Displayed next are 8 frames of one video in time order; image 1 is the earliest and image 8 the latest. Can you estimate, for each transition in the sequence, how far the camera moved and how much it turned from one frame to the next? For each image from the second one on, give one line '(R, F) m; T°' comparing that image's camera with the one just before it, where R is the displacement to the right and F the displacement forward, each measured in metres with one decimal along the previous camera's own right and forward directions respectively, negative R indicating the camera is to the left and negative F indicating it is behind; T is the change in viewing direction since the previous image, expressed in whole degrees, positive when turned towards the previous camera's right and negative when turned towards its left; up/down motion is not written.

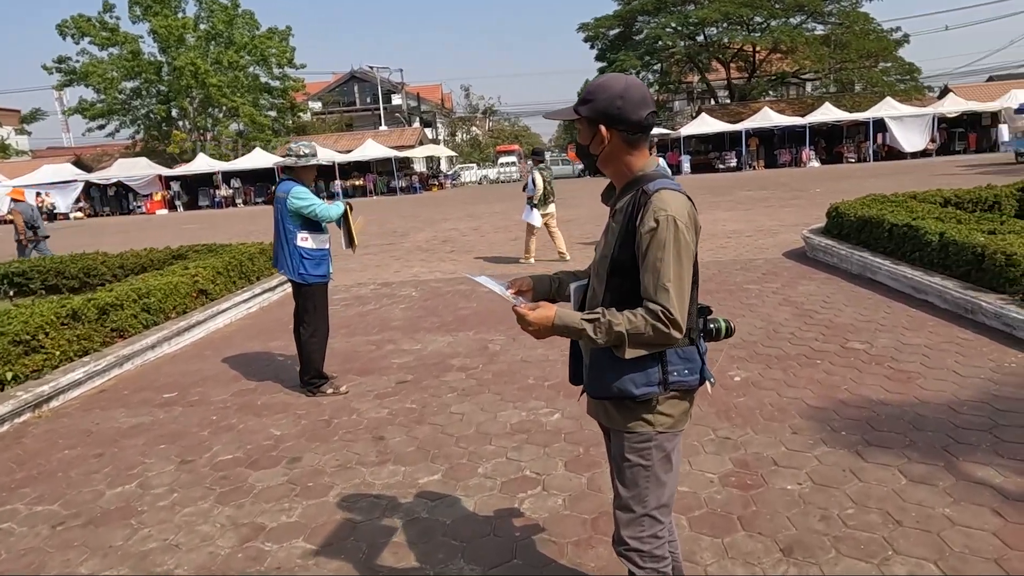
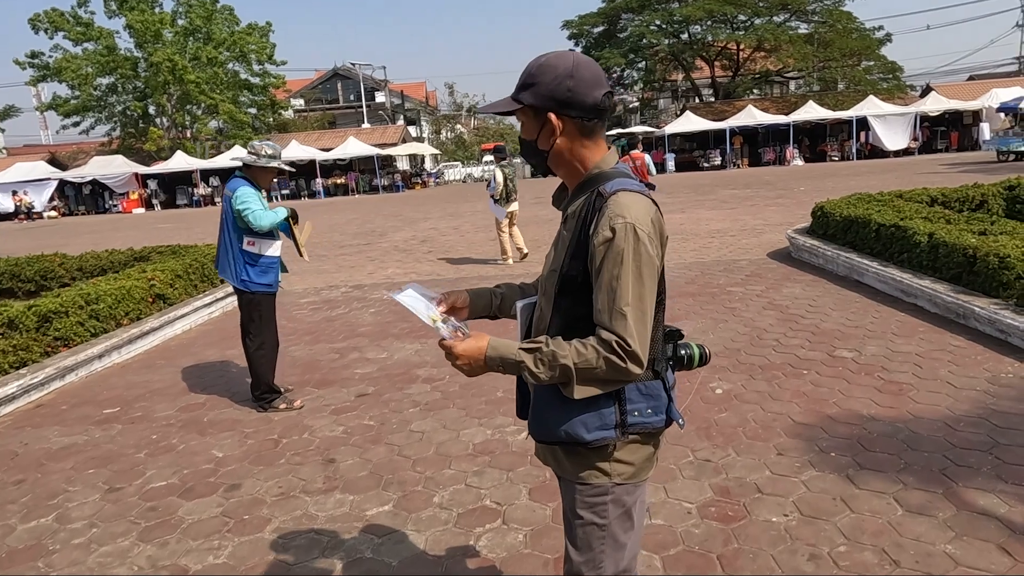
(+0.1, +0.3) m; +1°
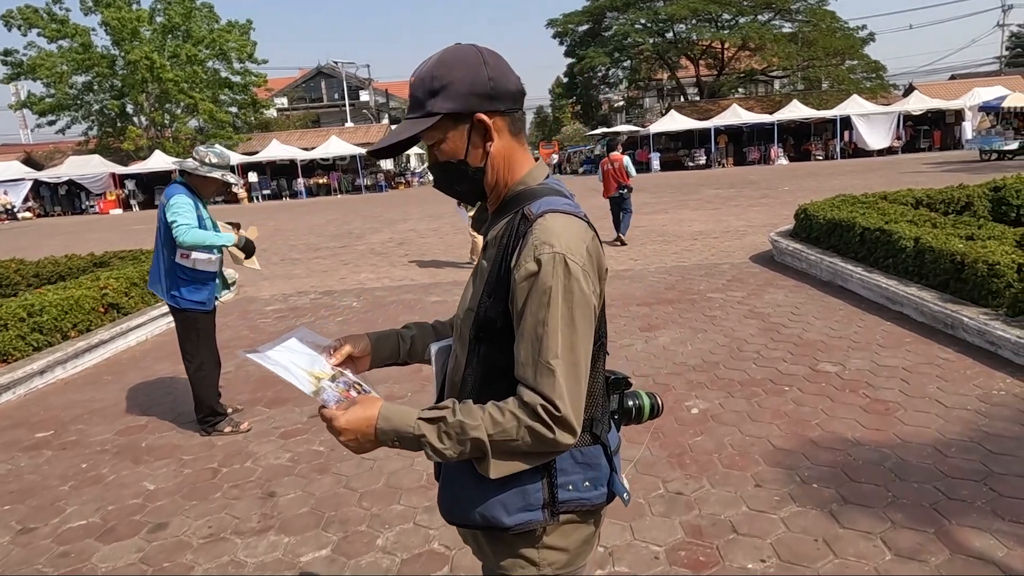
(+0.2, +0.3) m; +1°
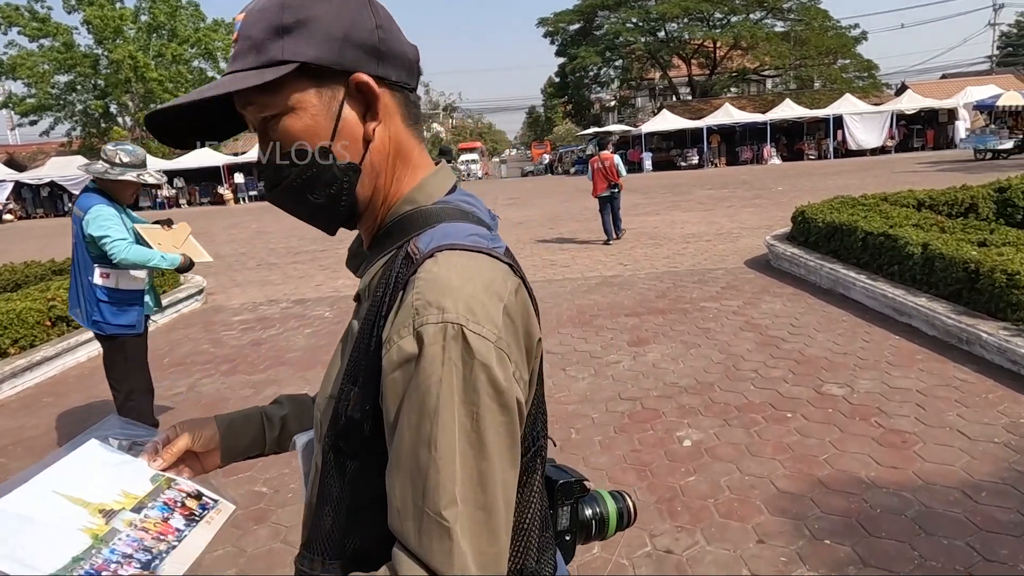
(+0.1, +0.4) m; +1°
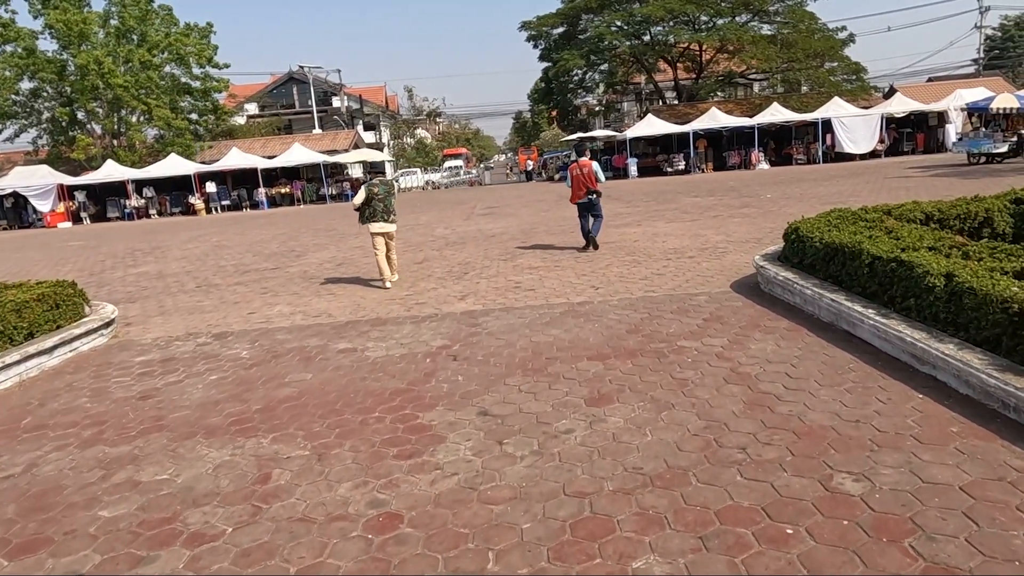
(+0.4, +1.0) m; +1°
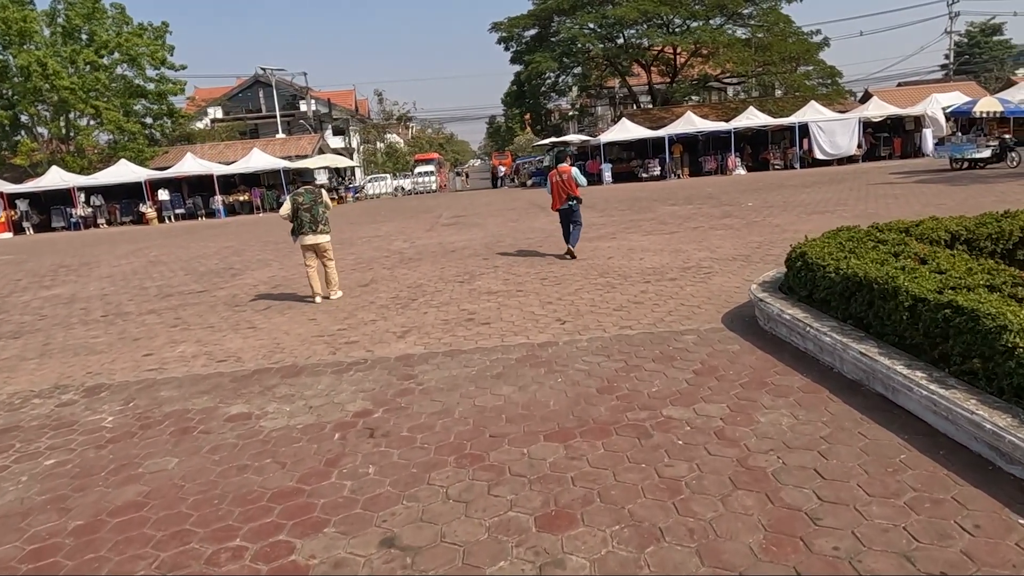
(+0.3, +1.3) m; +2°
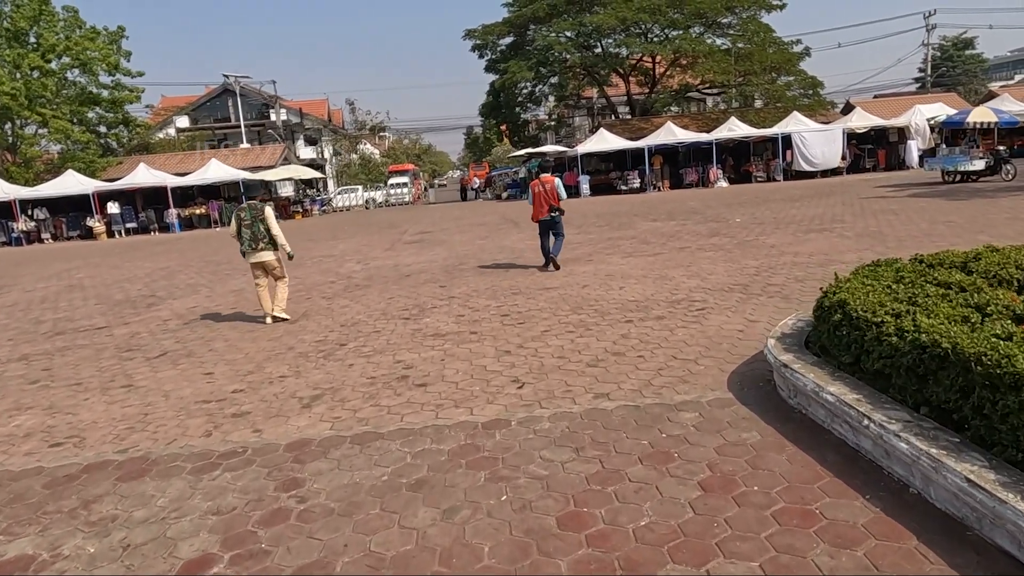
(+0.3, +1.5) m; +2°
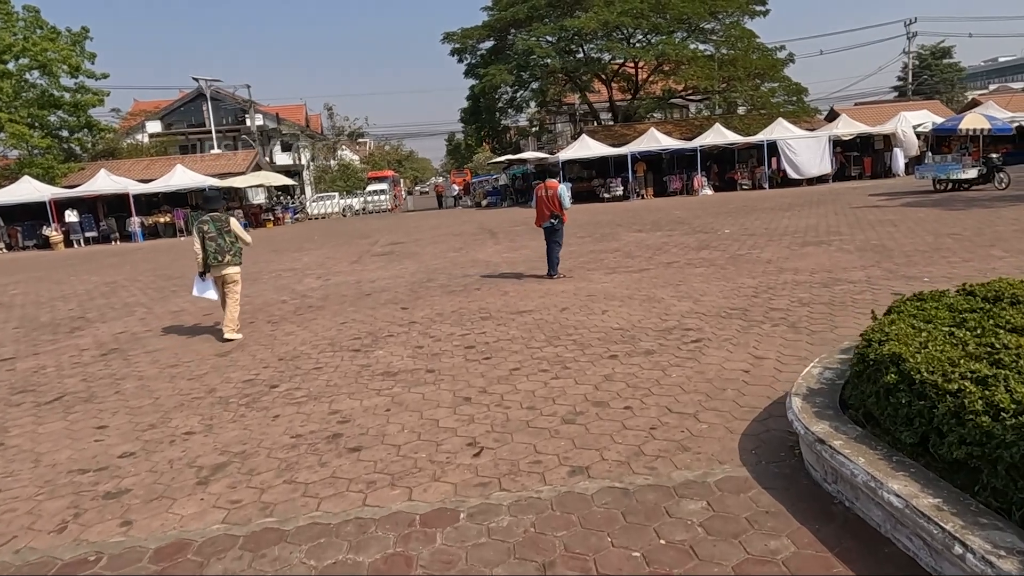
(+0.2, +1.0) m; +1°
